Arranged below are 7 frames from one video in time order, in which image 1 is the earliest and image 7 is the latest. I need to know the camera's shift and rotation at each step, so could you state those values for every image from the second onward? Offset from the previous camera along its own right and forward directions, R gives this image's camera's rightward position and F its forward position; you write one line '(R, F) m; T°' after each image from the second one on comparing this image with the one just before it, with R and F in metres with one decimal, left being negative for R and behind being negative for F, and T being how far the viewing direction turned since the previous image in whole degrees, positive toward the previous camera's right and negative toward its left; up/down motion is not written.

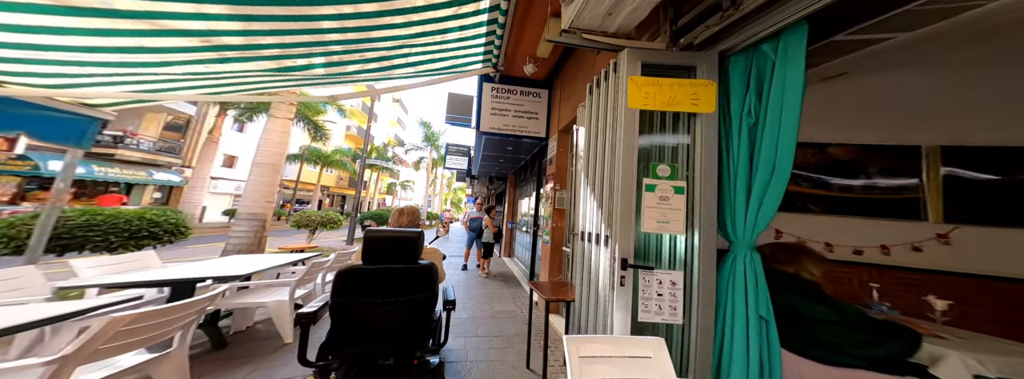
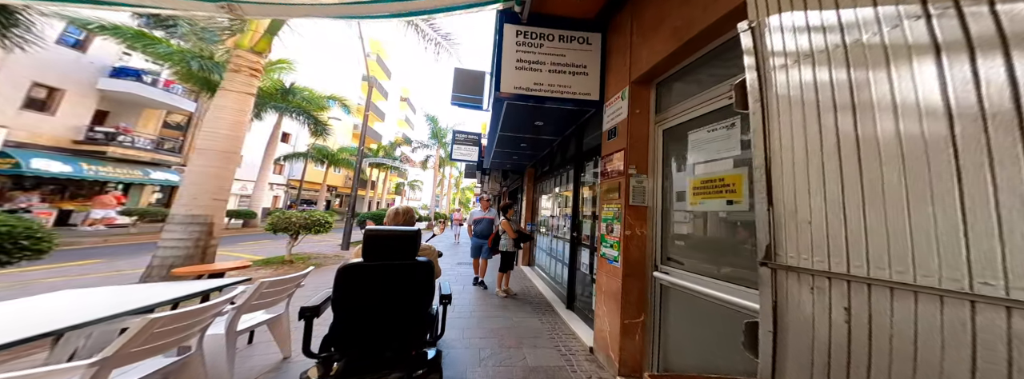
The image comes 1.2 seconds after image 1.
(-0.3, +1.2) m; -2°
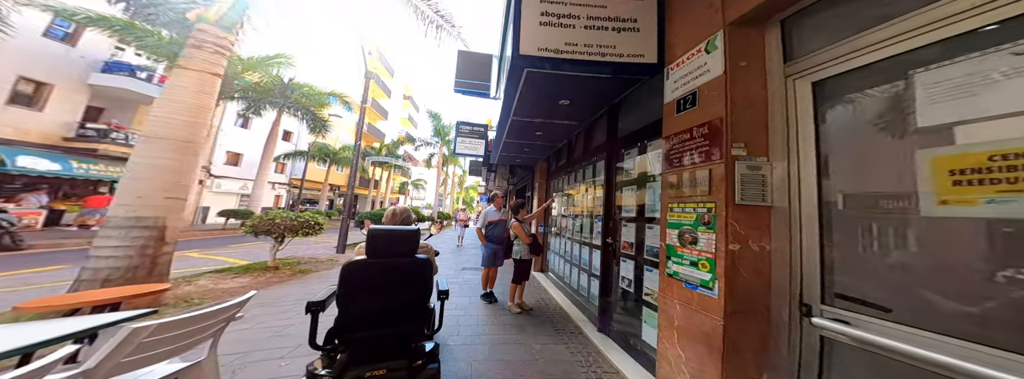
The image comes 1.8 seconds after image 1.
(-0.2, +0.6) m; -1°
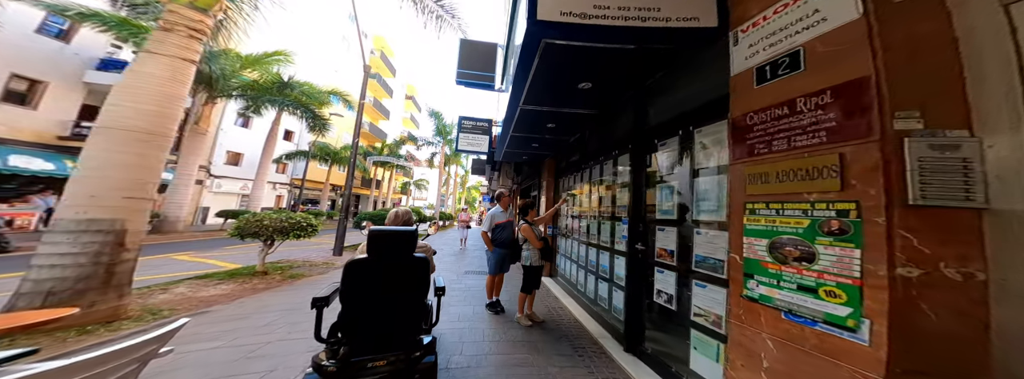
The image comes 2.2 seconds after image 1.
(-0.1, +0.4) m; 0°
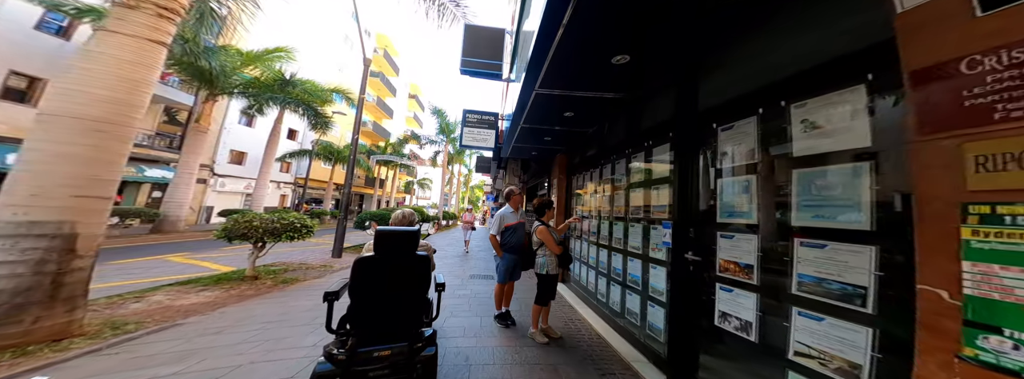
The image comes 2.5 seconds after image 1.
(-0.1, +0.4) m; -1°
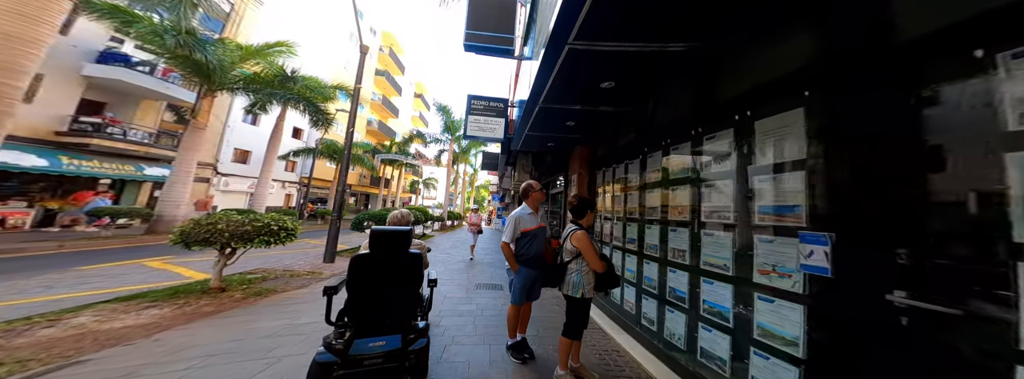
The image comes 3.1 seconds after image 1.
(-0.1, +0.7) m; -1°
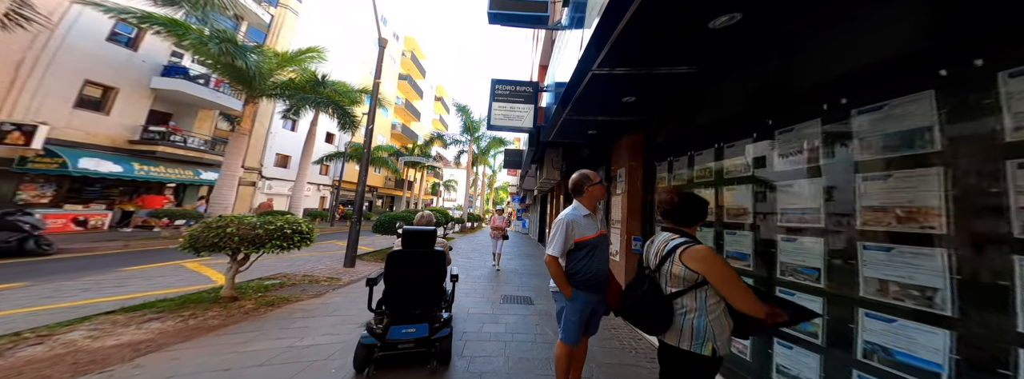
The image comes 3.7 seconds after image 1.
(-0.1, +0.6) m; -6°
